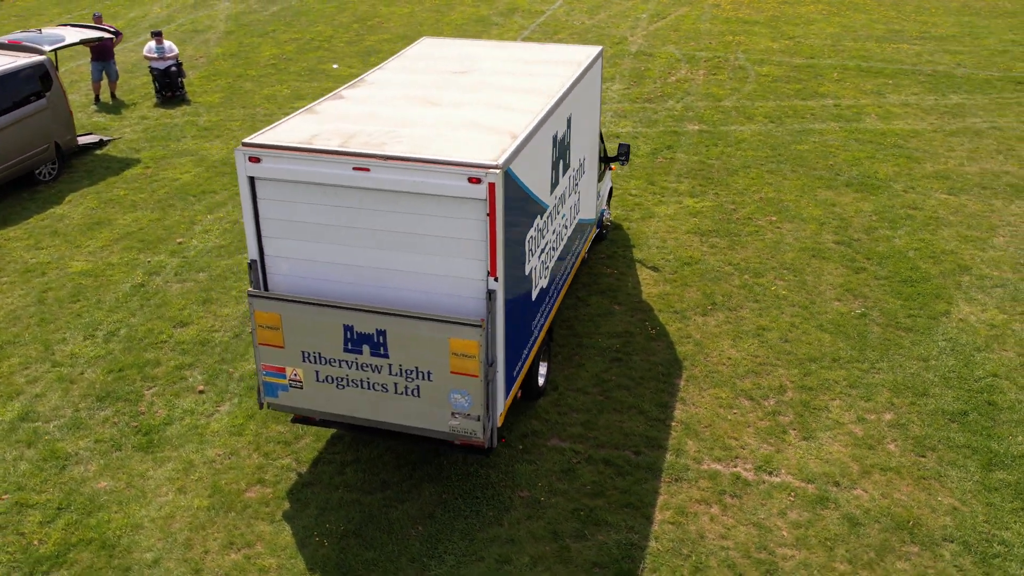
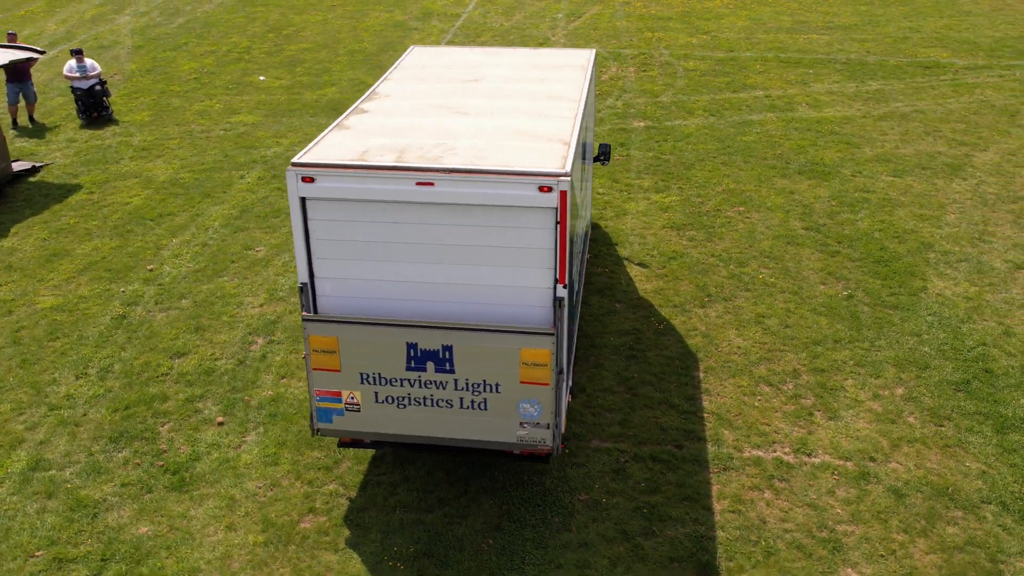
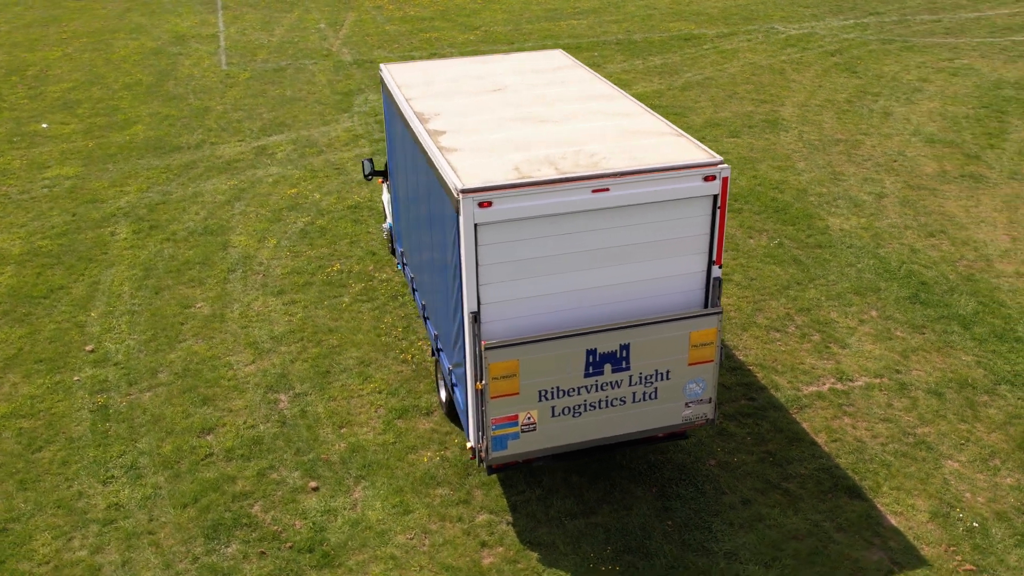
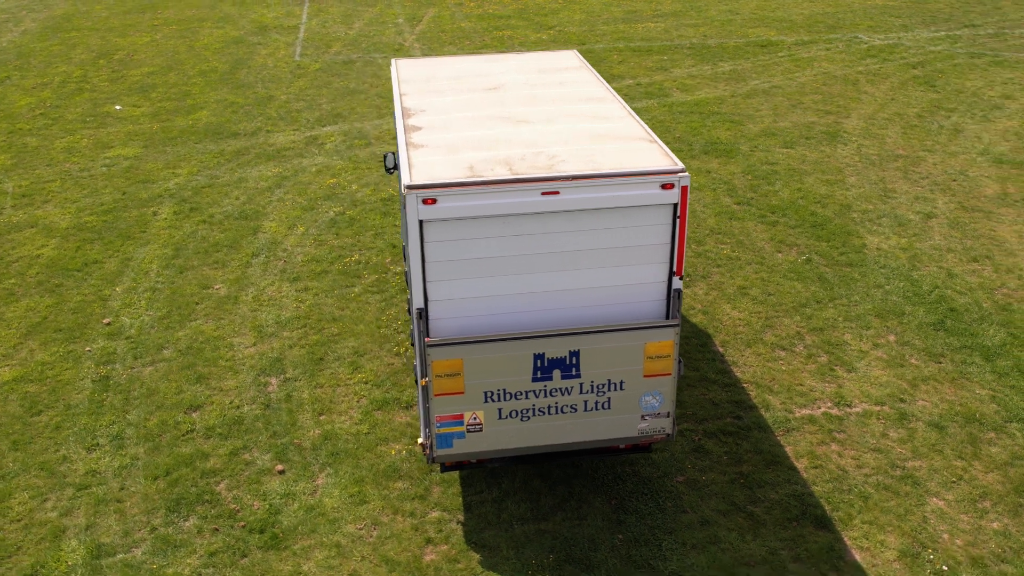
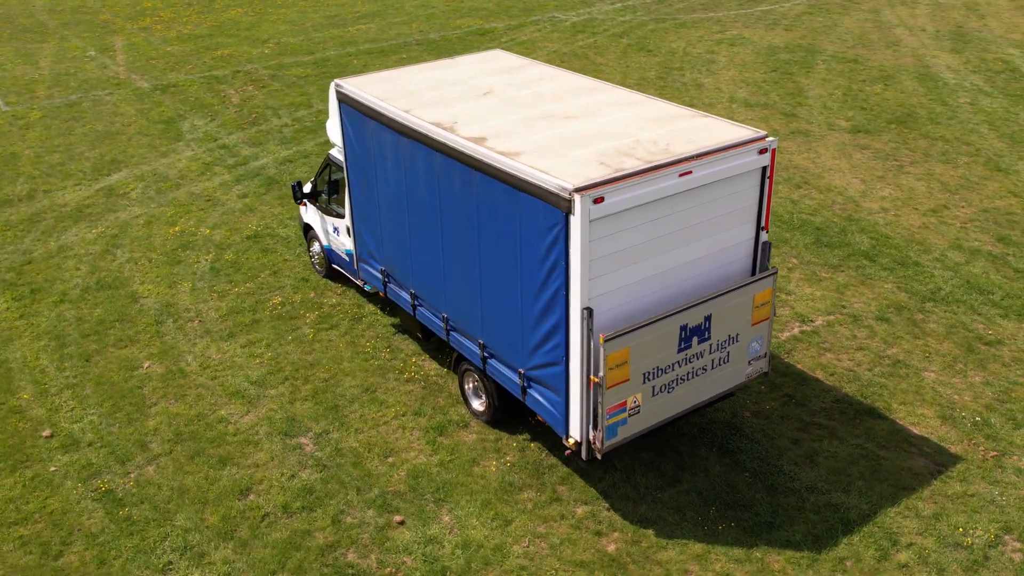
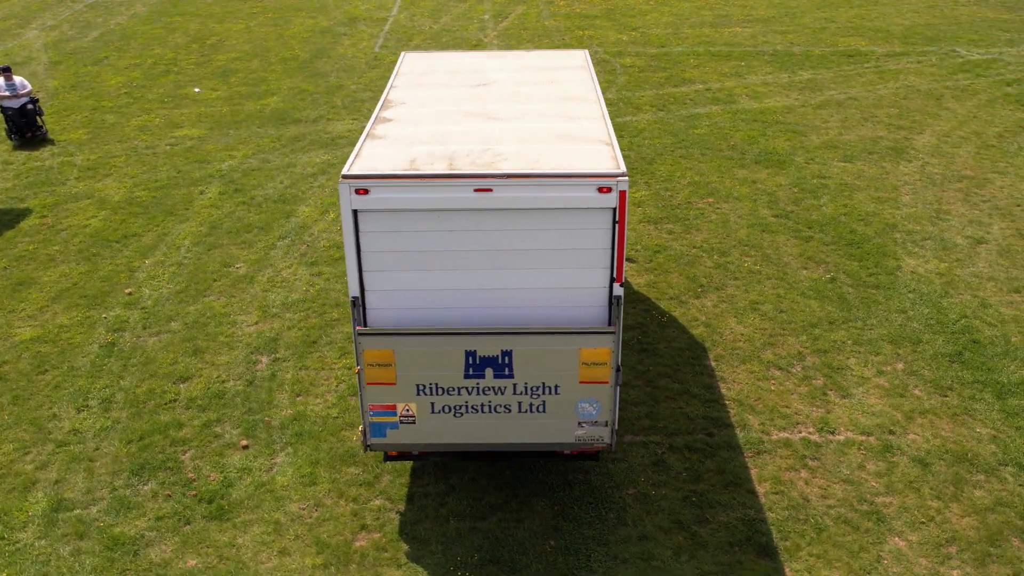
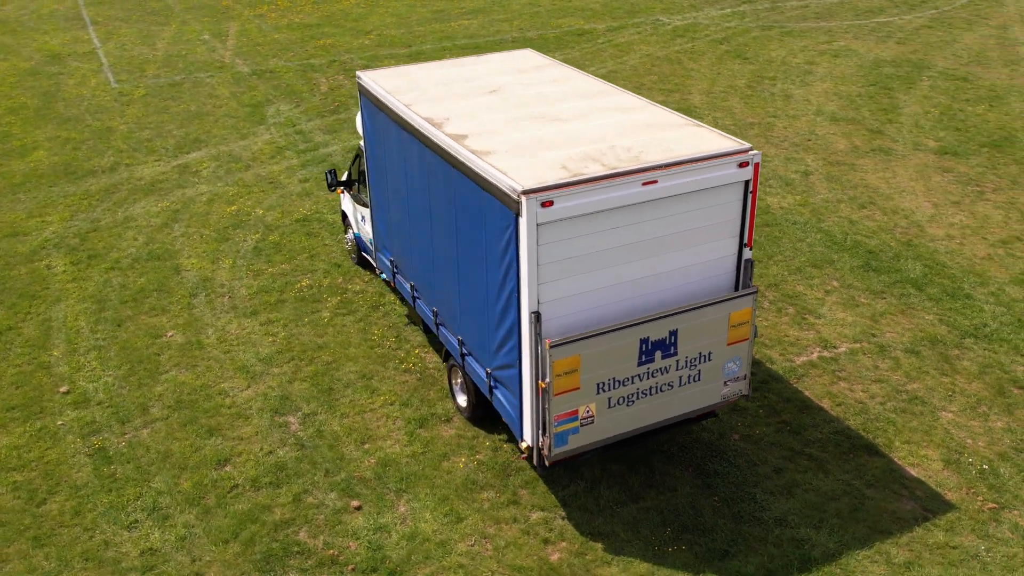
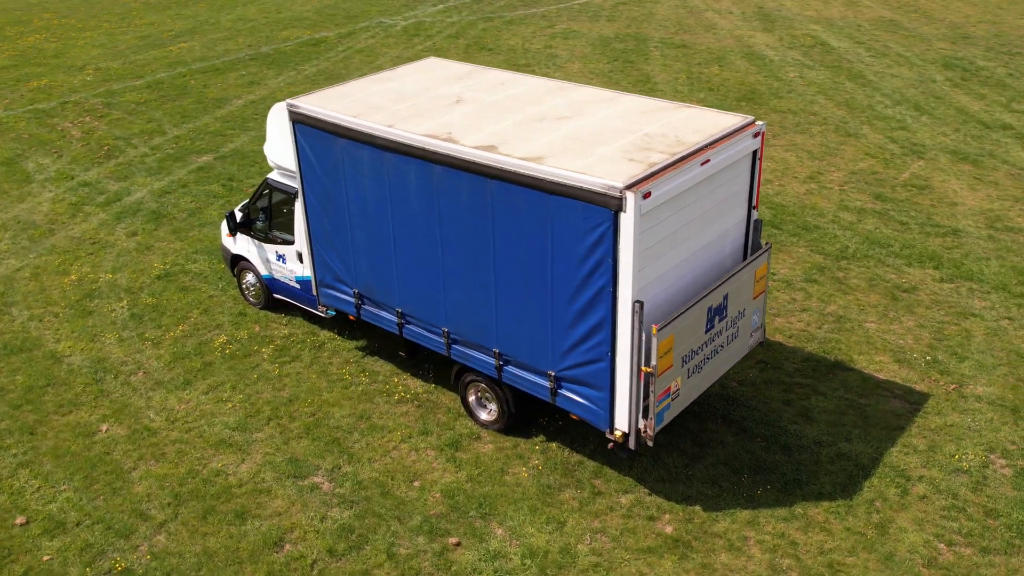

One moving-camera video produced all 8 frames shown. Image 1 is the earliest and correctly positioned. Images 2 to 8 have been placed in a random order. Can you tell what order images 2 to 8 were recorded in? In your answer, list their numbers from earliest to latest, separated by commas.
2, 6, 4, 3, 7, 5, 8
